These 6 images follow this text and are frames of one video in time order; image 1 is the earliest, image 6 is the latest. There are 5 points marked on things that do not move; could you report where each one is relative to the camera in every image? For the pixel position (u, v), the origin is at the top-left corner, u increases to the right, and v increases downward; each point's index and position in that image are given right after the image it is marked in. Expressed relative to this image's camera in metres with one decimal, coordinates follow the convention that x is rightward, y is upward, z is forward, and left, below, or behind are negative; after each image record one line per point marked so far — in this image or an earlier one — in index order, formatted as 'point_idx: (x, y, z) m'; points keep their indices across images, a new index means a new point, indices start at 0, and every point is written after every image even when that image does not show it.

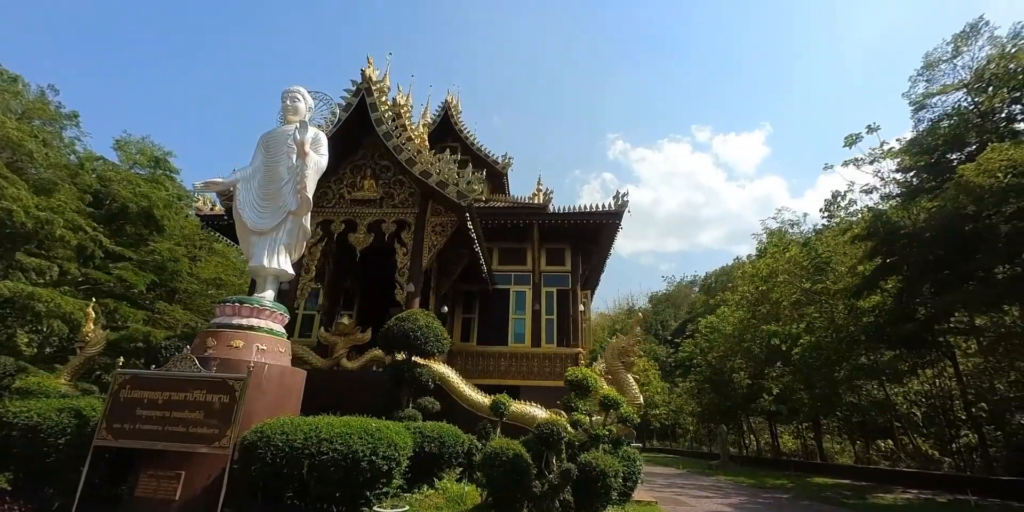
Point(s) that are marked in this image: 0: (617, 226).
0: (+2.8, +0.8, +13.0) m
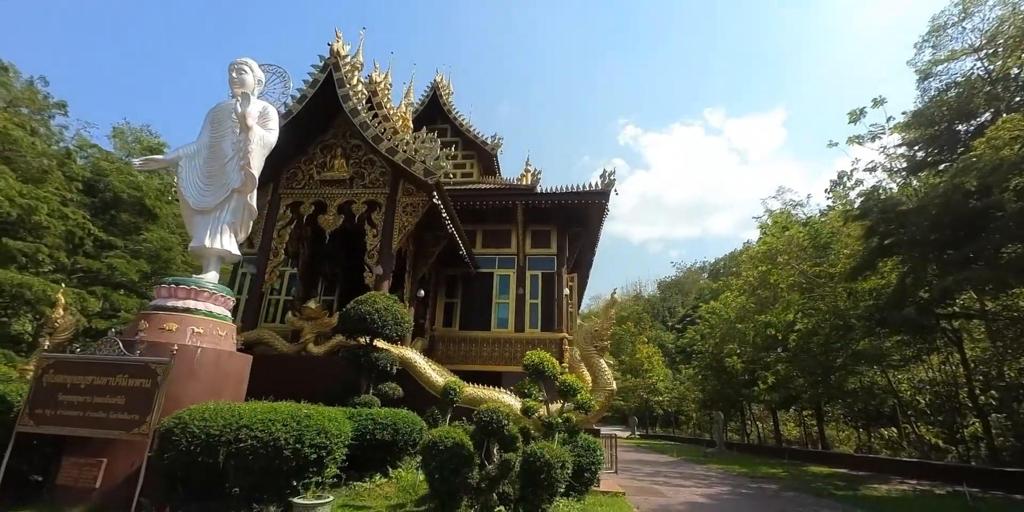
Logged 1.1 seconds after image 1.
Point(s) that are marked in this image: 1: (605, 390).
0: (+2.3, +1.3, +12.5) m
1: (+1.6, -2.2, +8.4) m
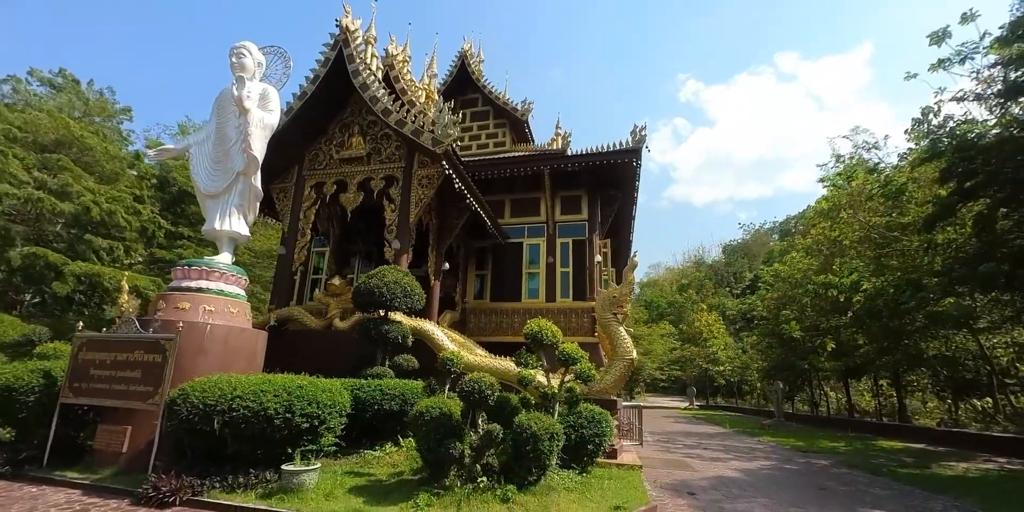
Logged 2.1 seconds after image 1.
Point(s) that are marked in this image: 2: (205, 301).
0: (+2.9, +2.1, +11.7) m
1: (+1.8, -1.6, +8.0) m
2: (-4.0, -0.6, +6.5) m
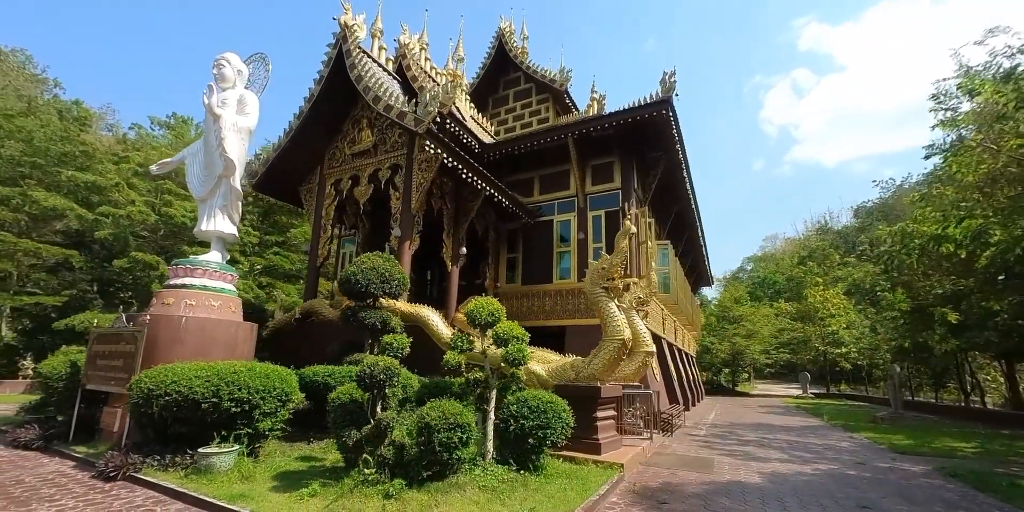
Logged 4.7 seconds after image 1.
0: (+3.2, +2.8, +10.2) m
1: (+1.4, -1.2, +7.0) m
2: (-4.7, -0.6, +7.1) m
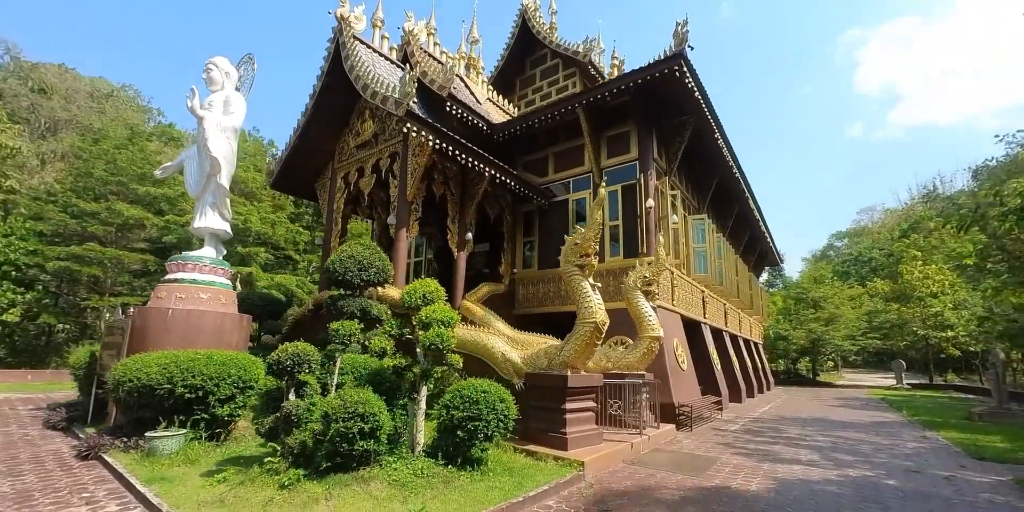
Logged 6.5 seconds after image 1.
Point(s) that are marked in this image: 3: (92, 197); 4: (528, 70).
0: (+3.1, +3.3, +9.1) m
1: (+0.9, -0.8, +6.2) m
2: (-5.0, -0.5, +7.4) m
3: (-13.5, +1.9, +15.9) m
4: (+0.5, +5.7, +15.2) m
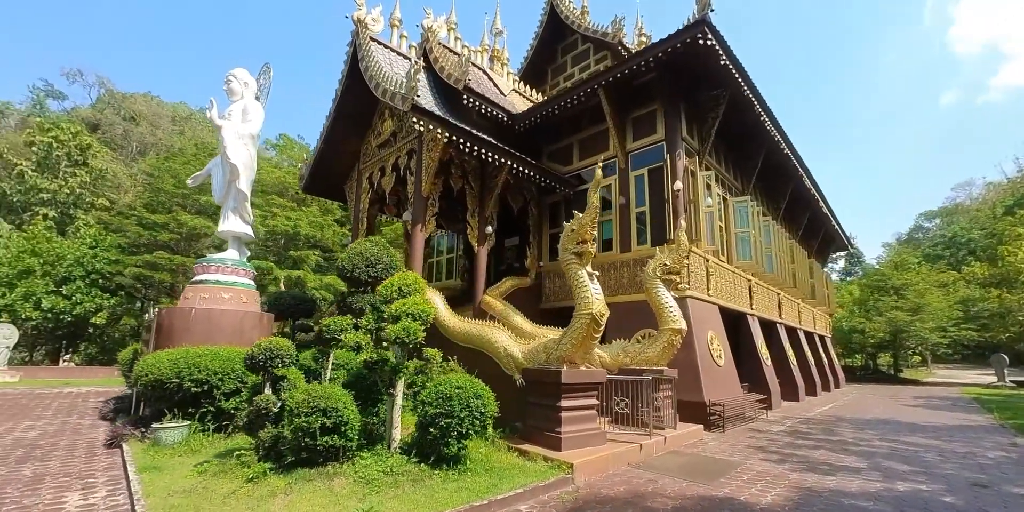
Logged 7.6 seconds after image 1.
0: (+3.2, +3.5, +8.3) m
1: (+0.8, -0.7, +5.8) m
2: (-4.9, -0.5, +7.8) m
3: (-12.2, +1.6, +17.4) m
4: (+1.4, +5.9, +14.7) m
